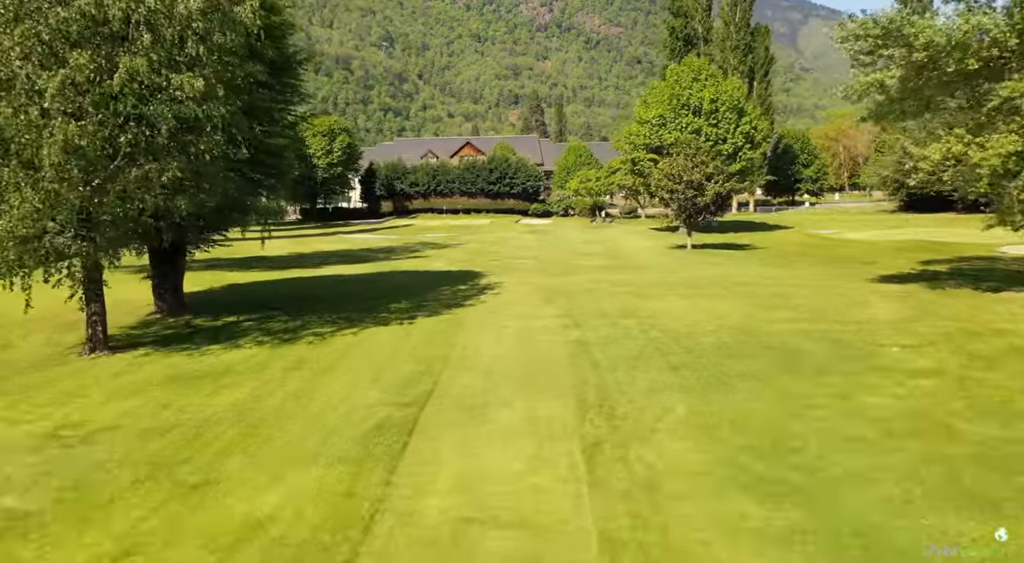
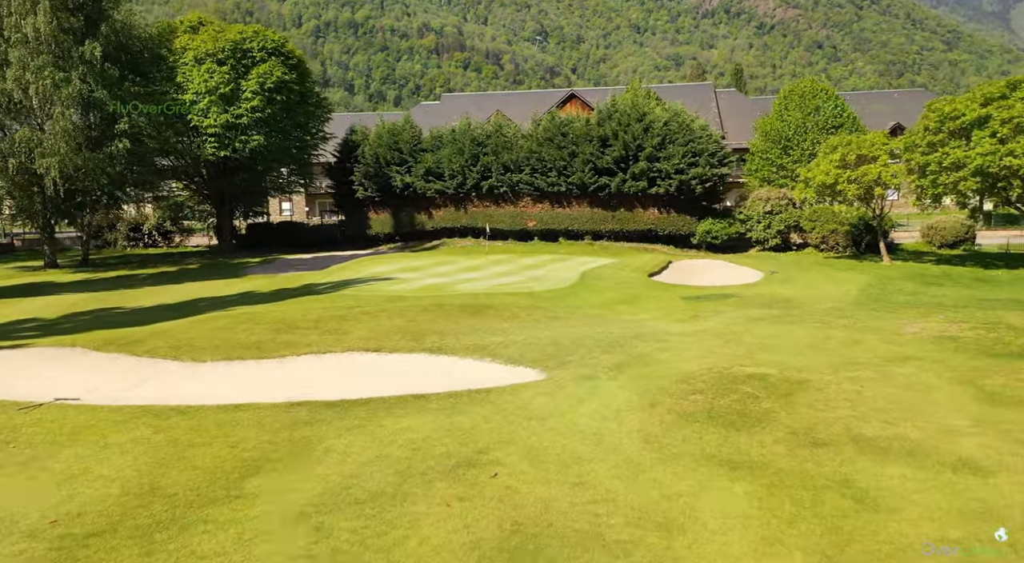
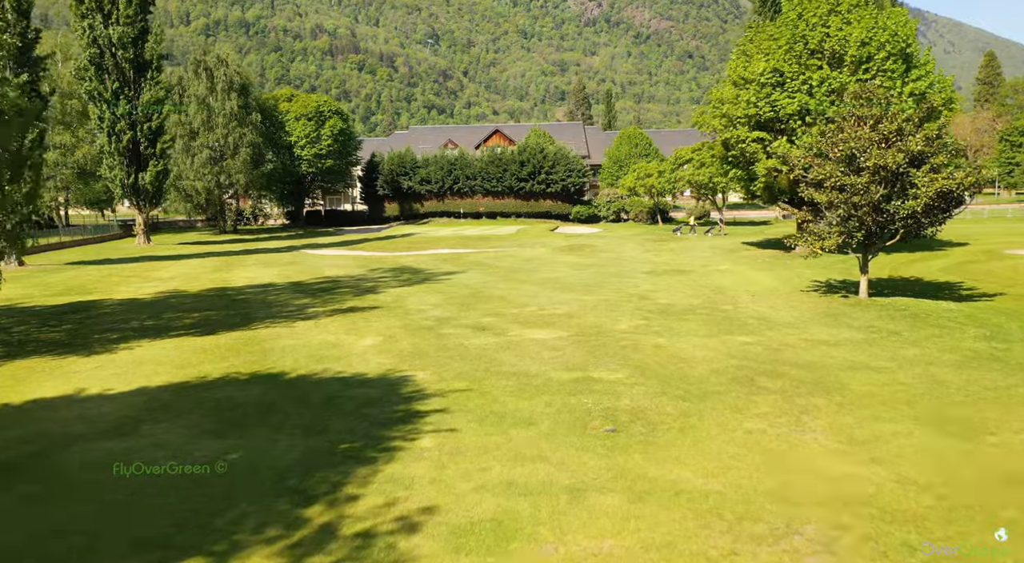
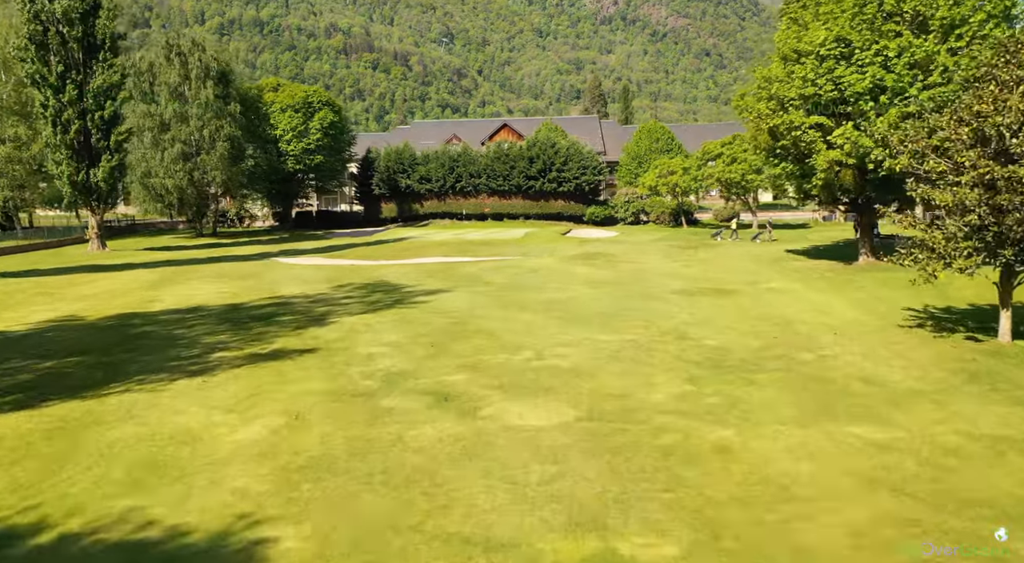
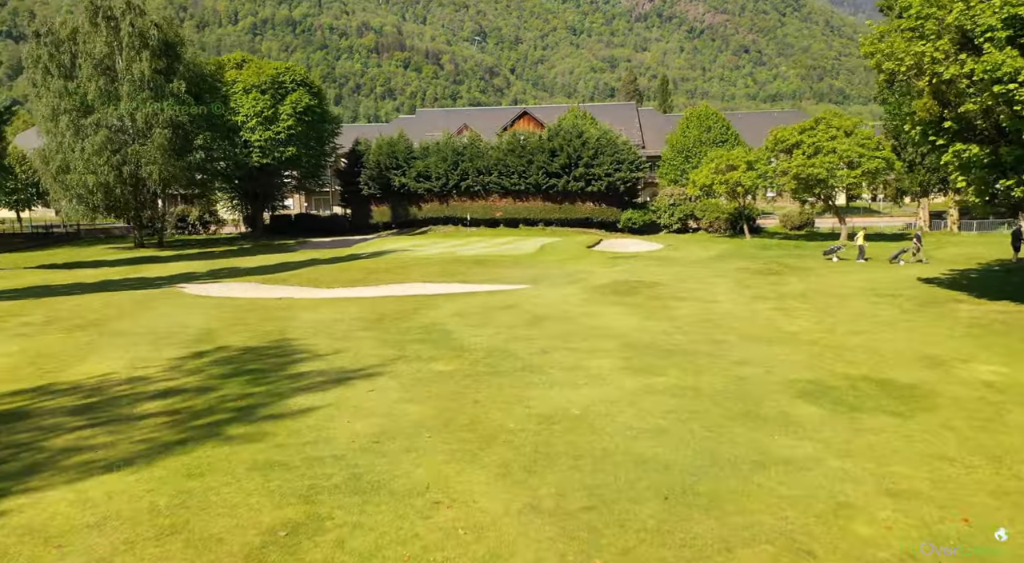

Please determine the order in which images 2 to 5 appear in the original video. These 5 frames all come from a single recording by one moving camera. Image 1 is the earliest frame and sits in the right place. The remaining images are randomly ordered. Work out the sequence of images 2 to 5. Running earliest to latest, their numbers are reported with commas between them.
3, 4, 5, 2
